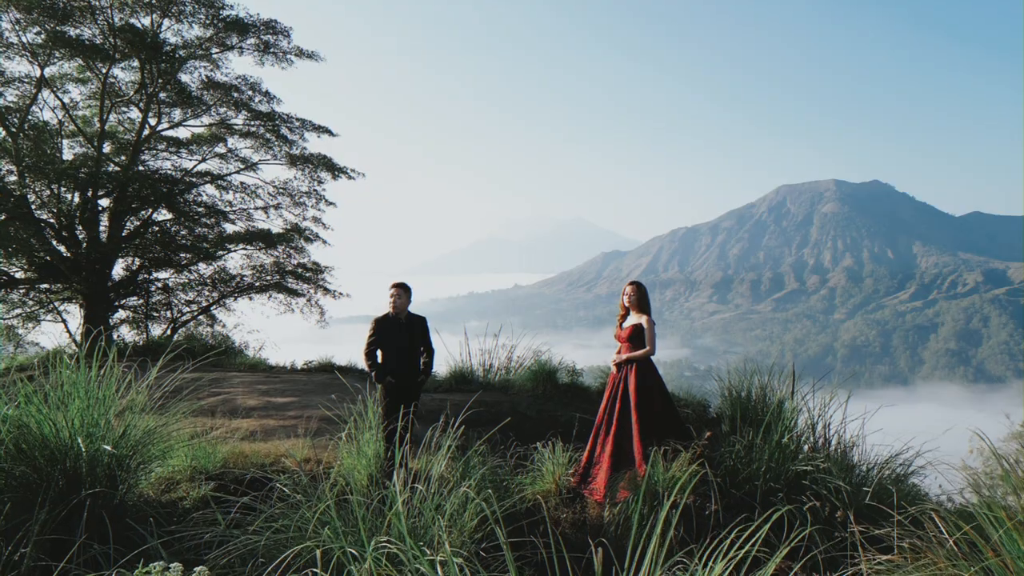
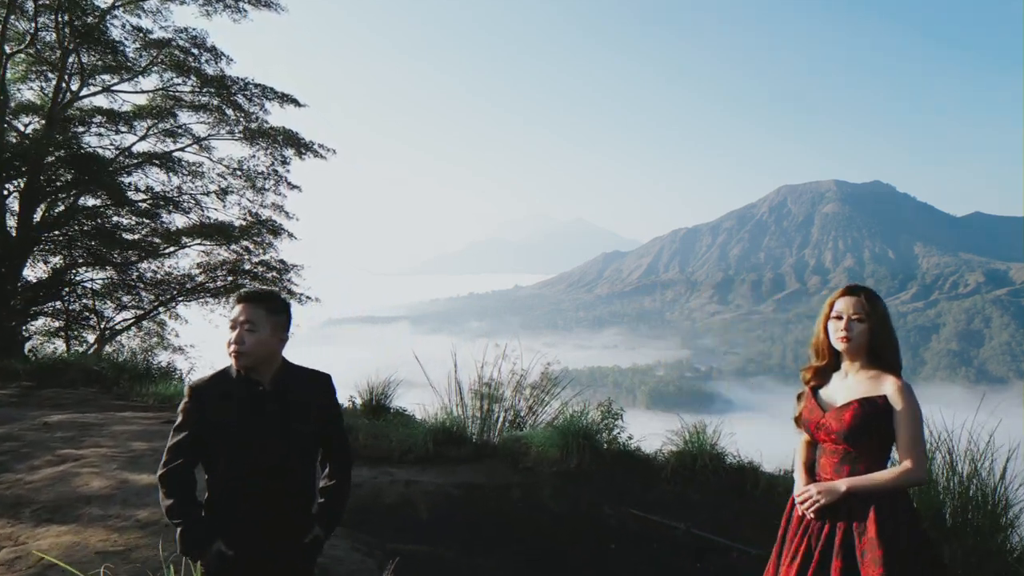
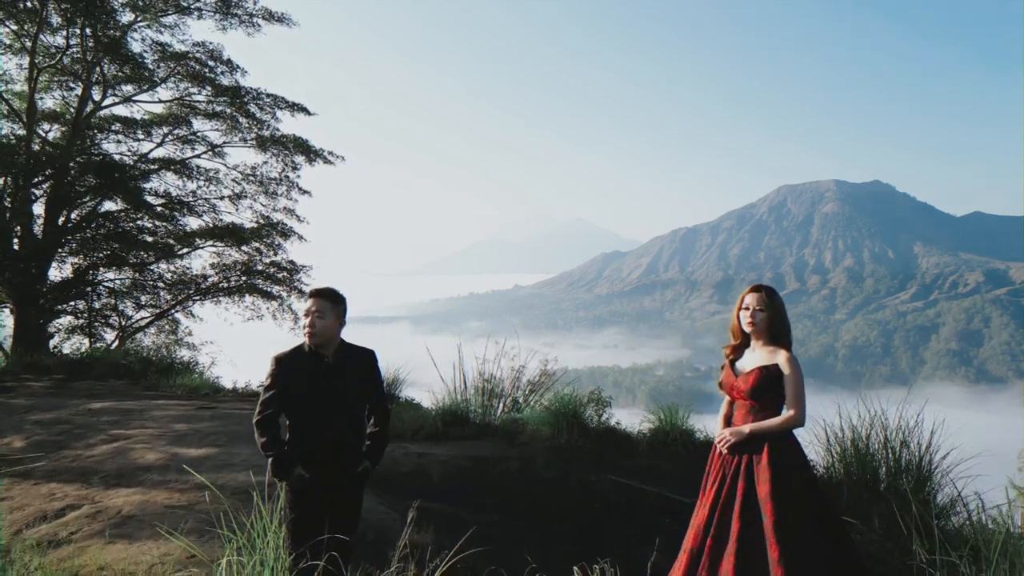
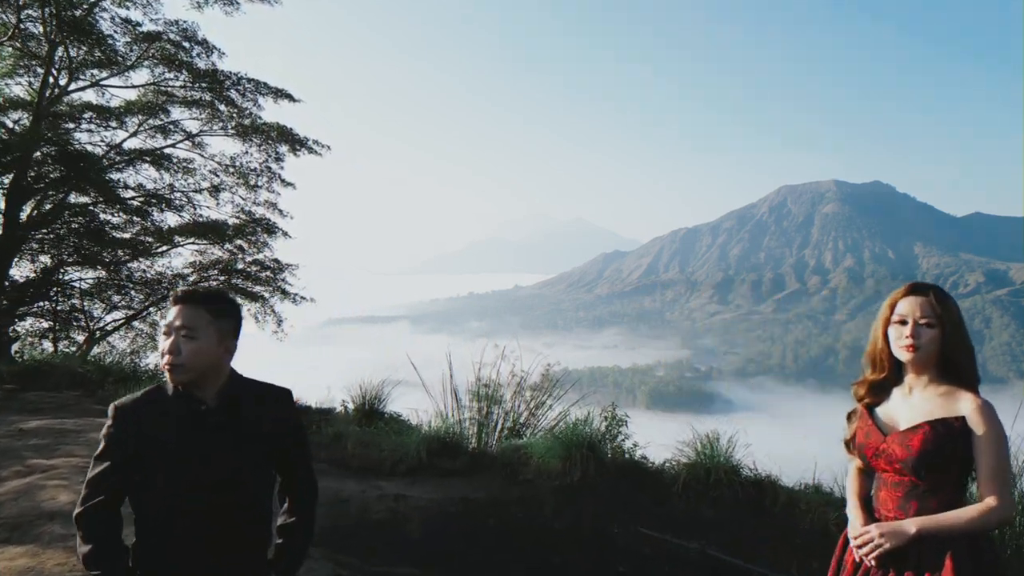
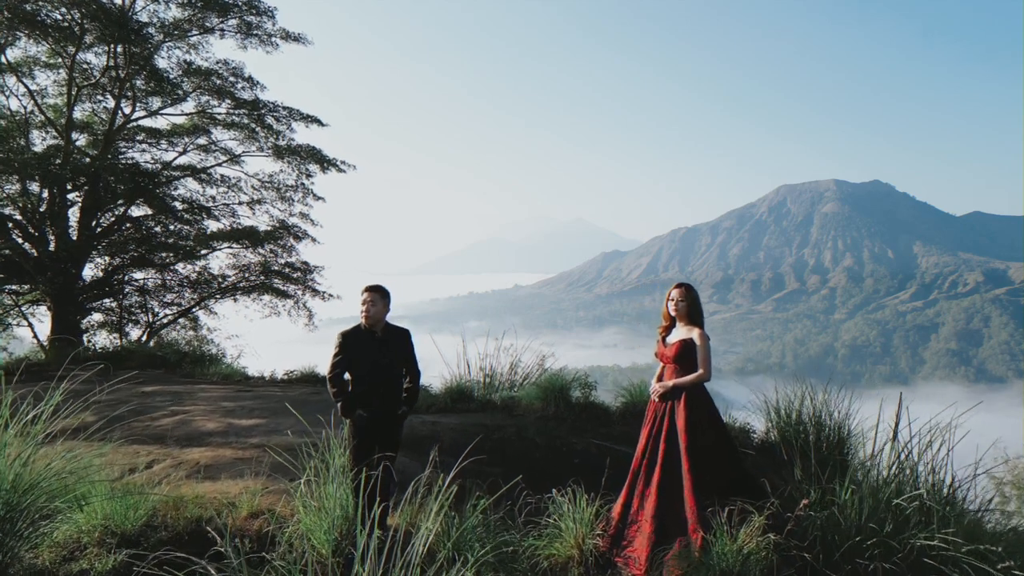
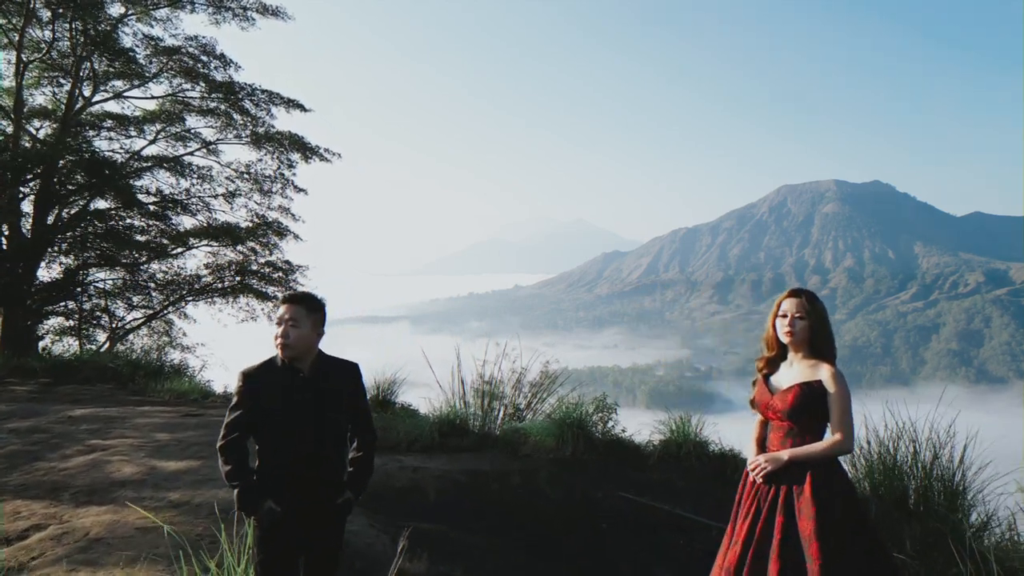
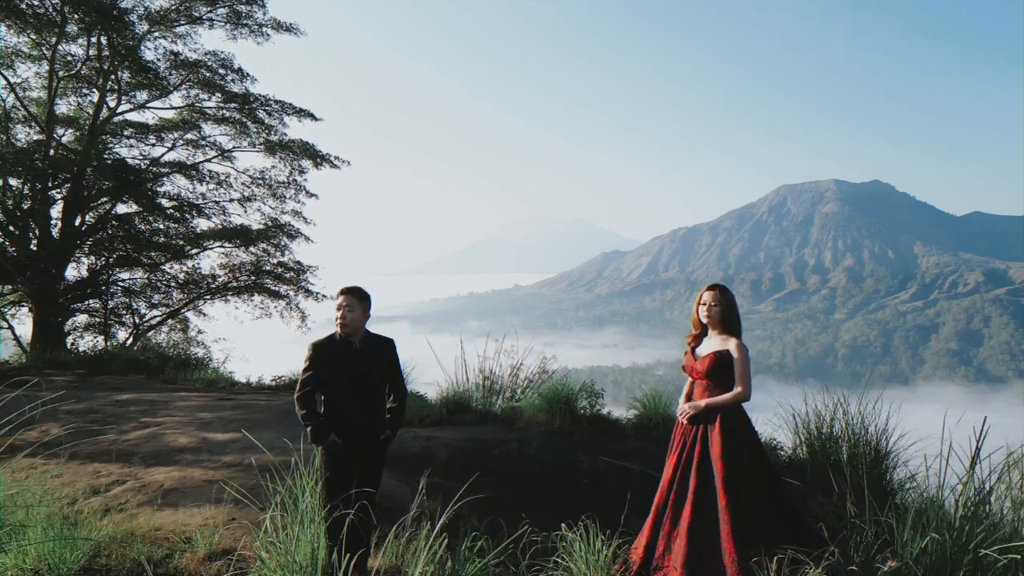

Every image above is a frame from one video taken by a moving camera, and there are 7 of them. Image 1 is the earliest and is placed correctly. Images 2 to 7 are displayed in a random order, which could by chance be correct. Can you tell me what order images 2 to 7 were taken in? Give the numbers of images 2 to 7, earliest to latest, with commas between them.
5, 7, 3, 6, 2, 4
